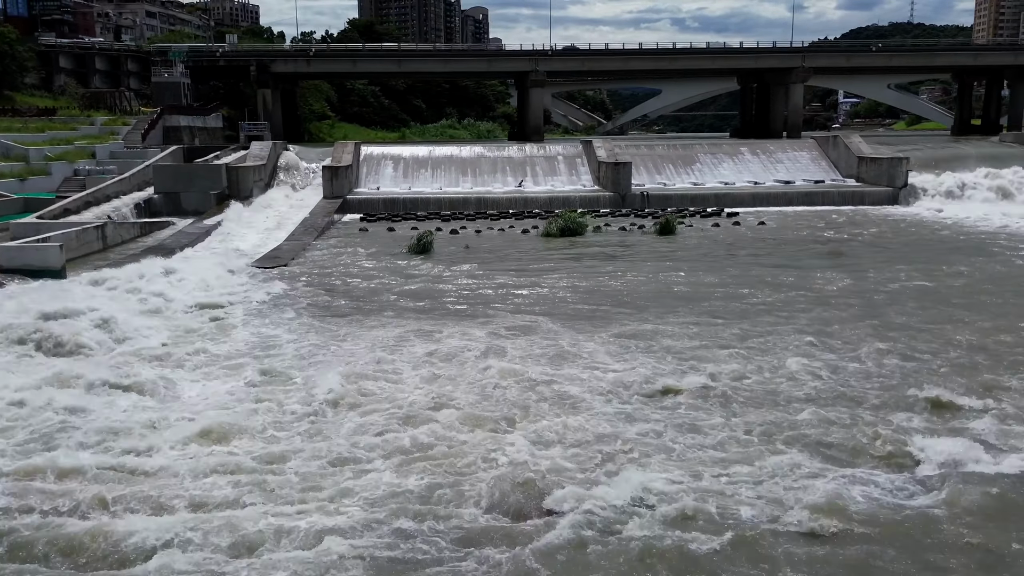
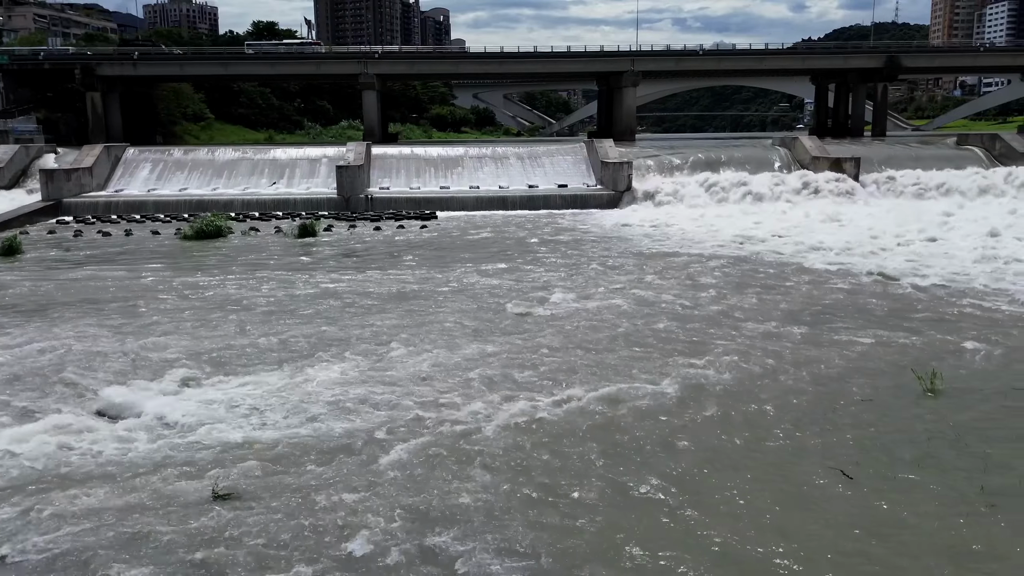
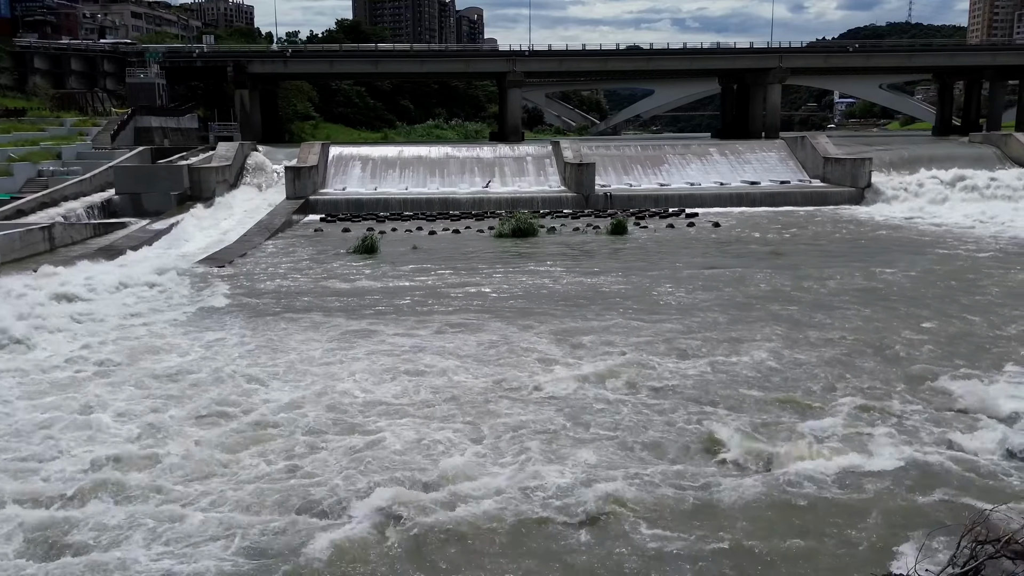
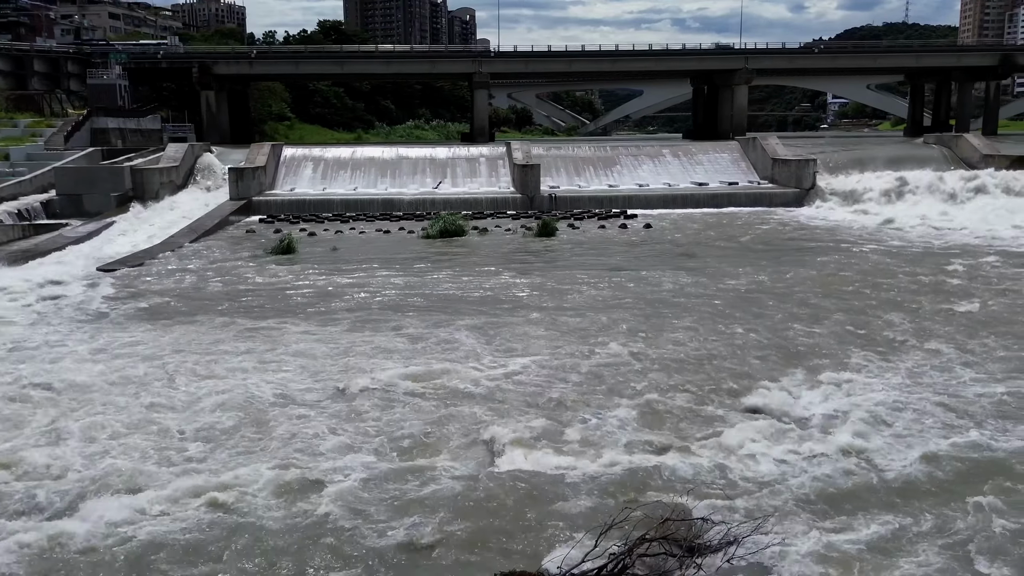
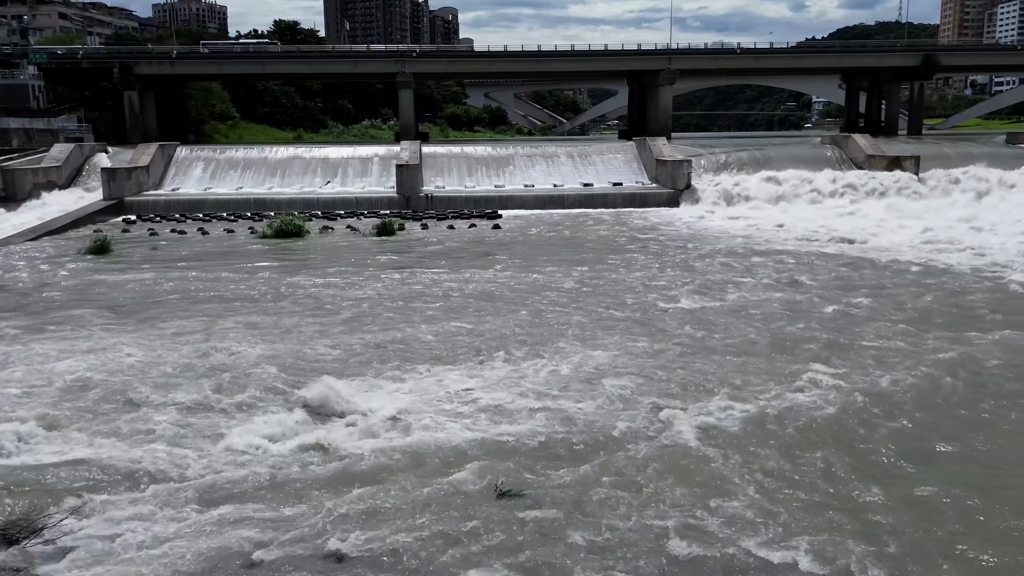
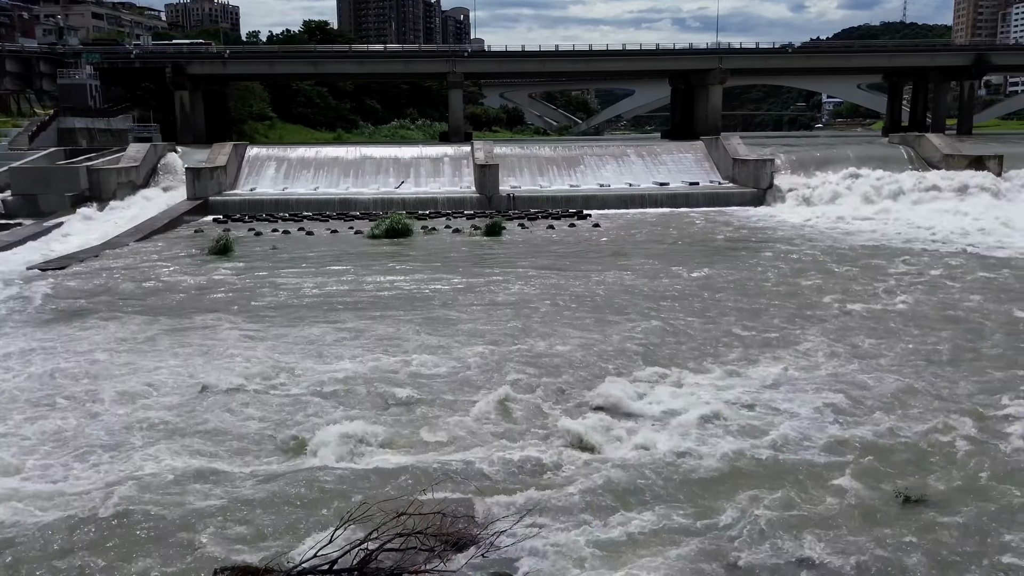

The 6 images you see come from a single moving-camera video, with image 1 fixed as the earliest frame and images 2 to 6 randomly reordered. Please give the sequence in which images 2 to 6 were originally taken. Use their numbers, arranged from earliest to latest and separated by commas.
3, 4, 6, 5, 2
